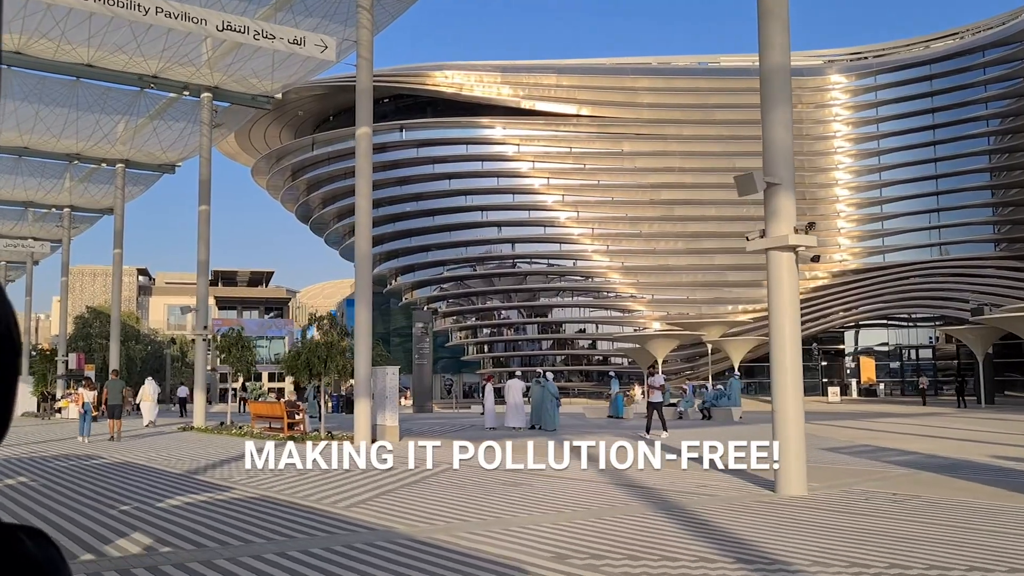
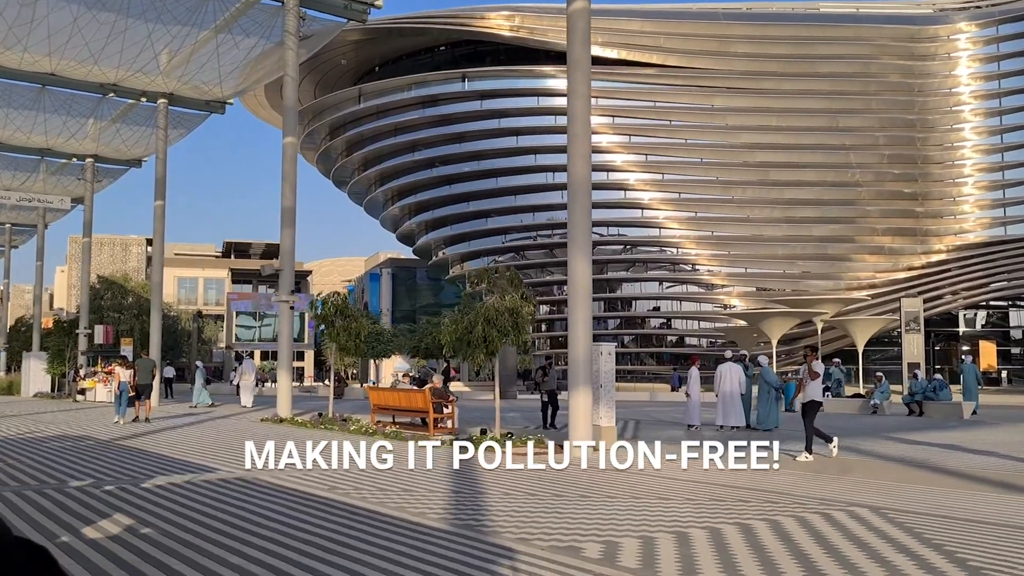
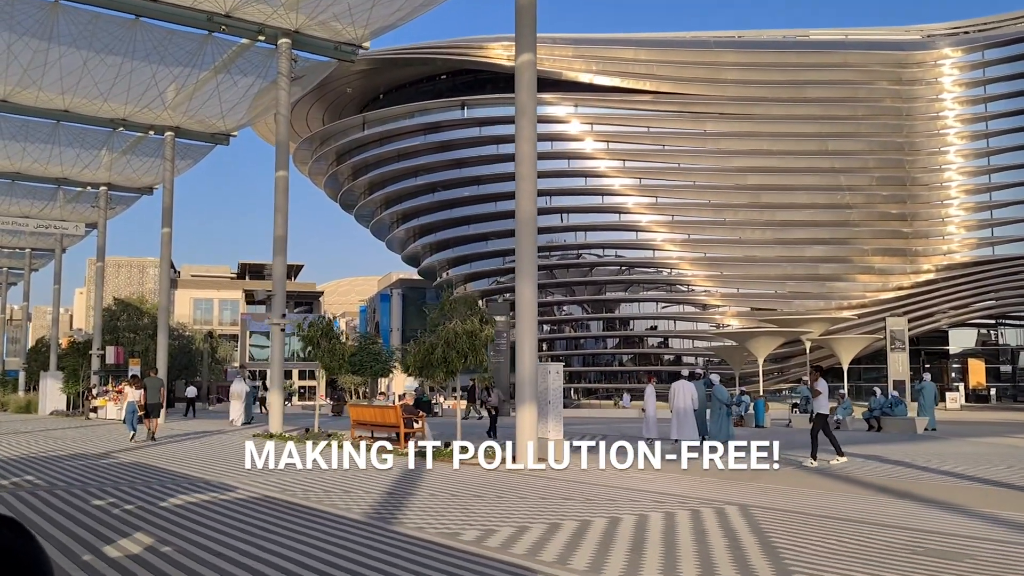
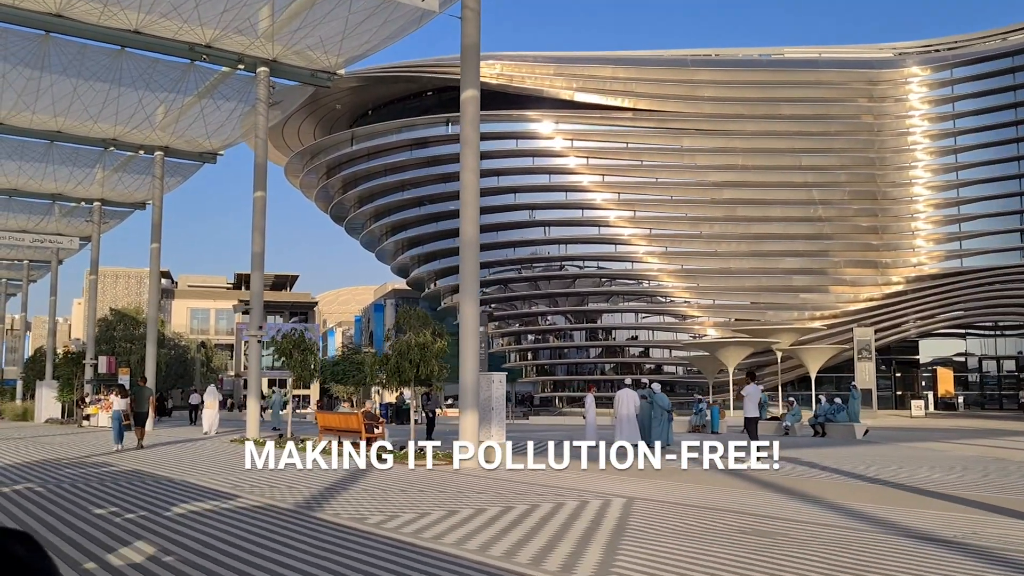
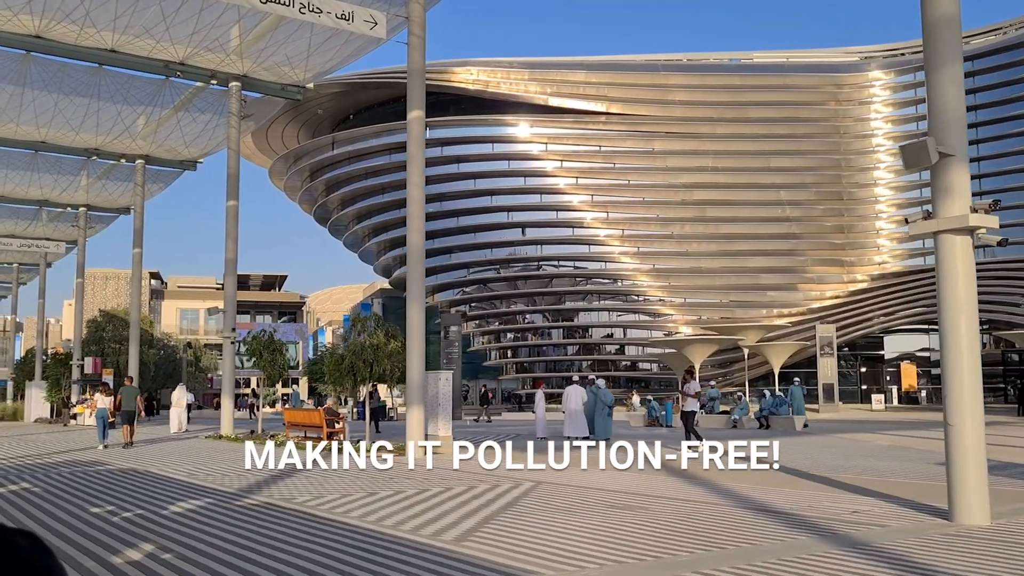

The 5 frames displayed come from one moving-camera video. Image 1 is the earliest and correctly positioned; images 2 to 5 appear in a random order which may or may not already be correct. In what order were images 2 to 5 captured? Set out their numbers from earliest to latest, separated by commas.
5, 4, 3, 2
